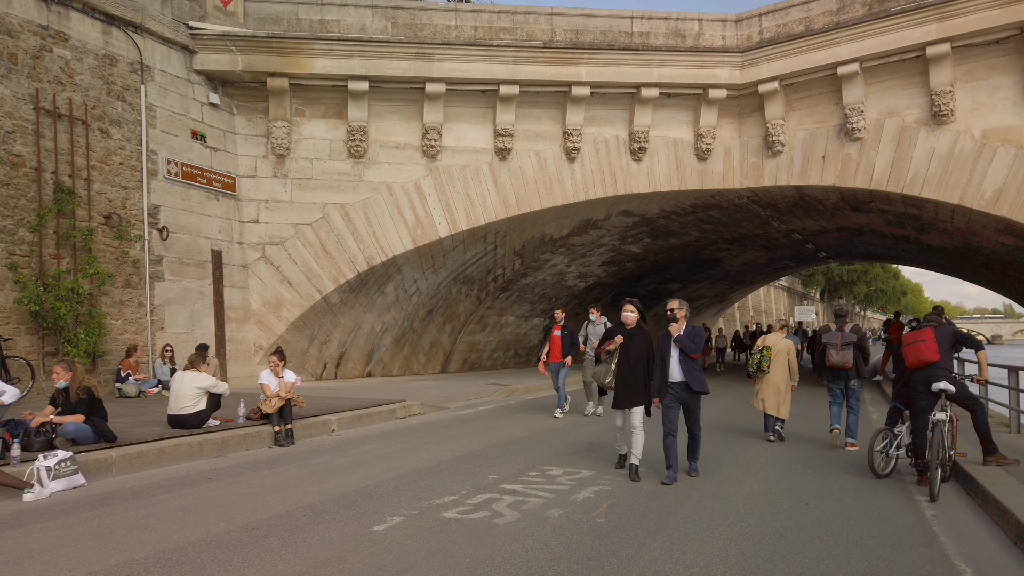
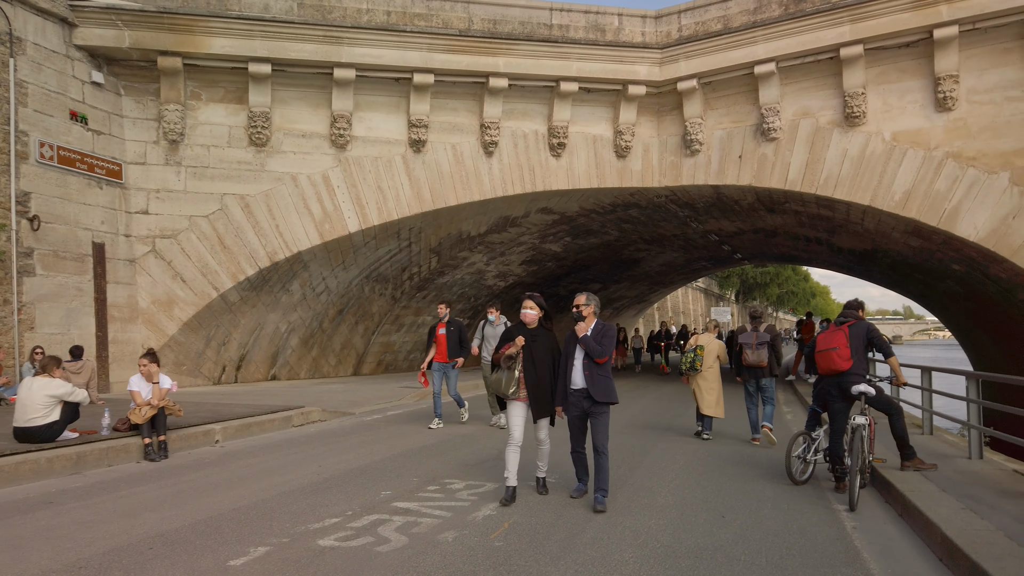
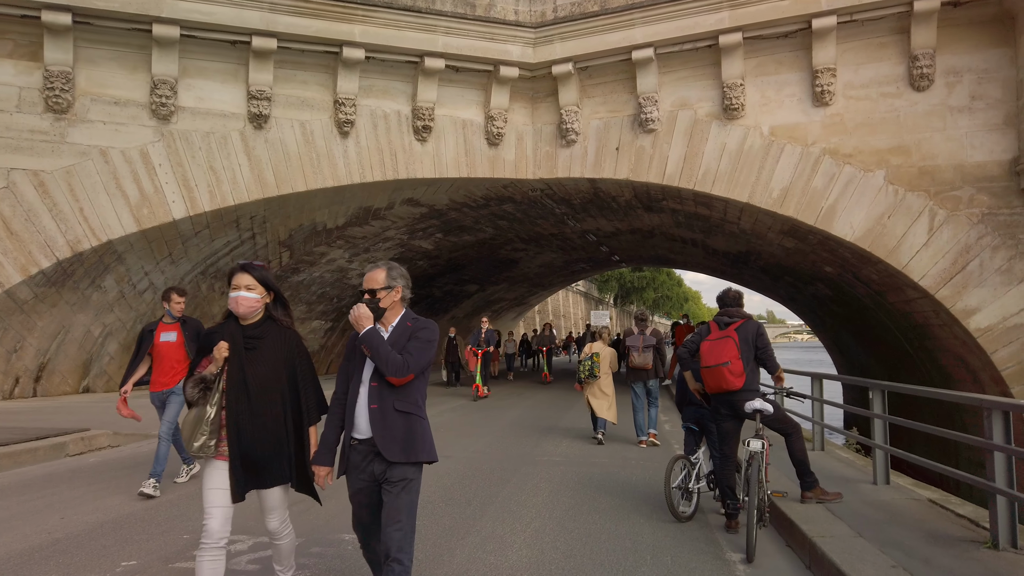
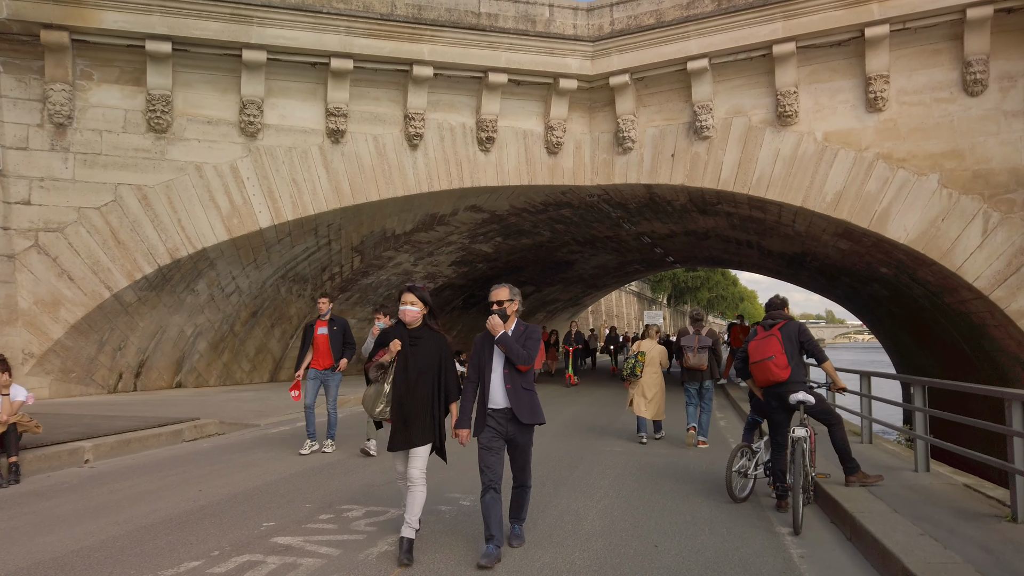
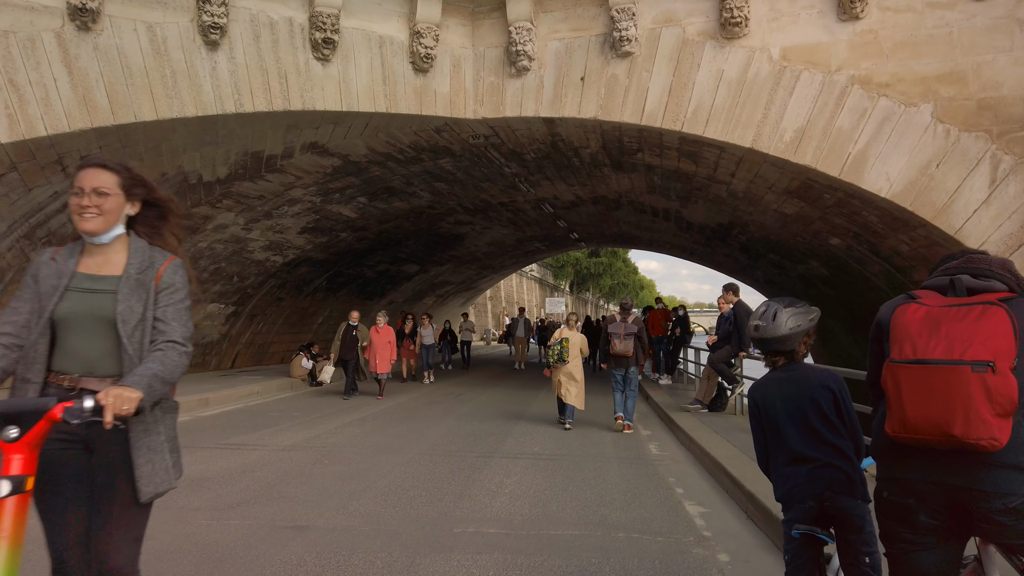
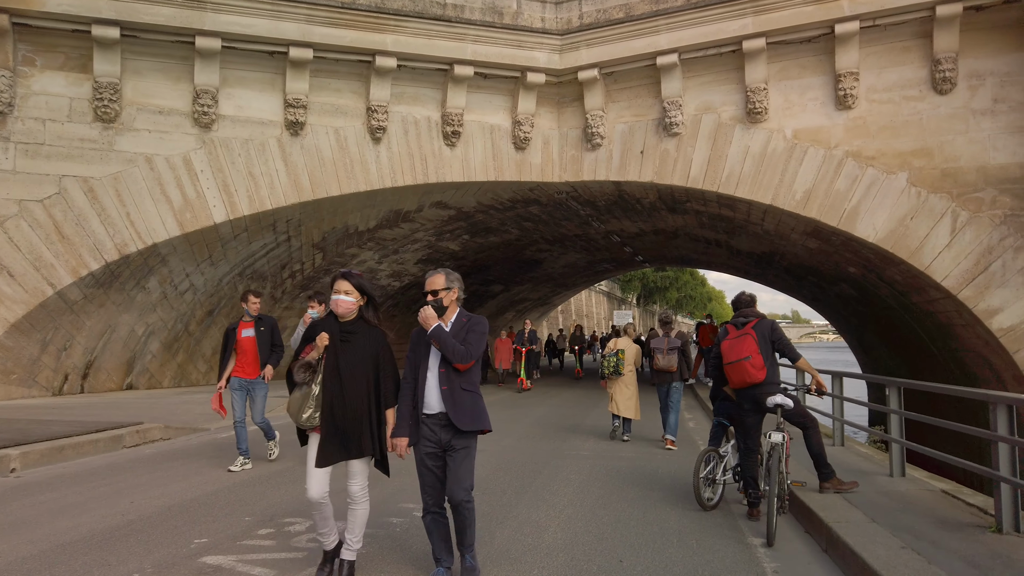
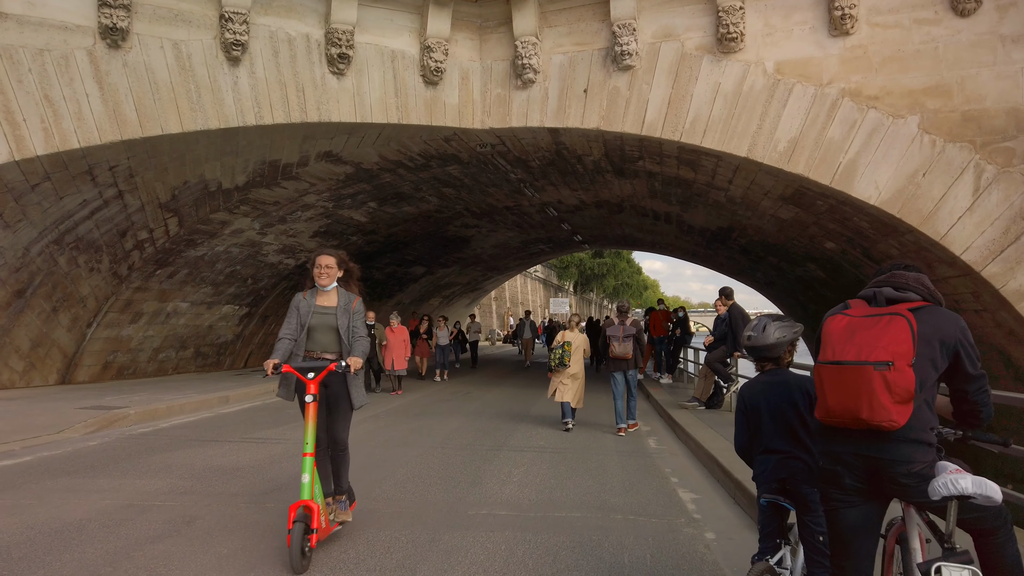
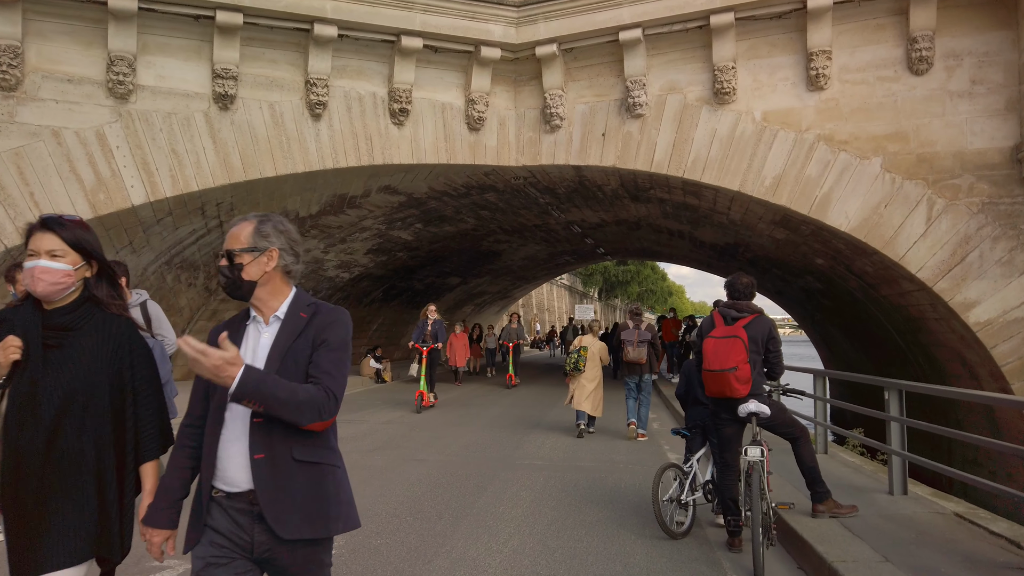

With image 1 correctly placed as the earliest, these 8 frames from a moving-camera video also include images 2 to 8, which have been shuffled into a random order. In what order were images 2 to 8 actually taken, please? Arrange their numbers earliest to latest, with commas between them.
2, 4, 6, 3, 8, 7, 5
